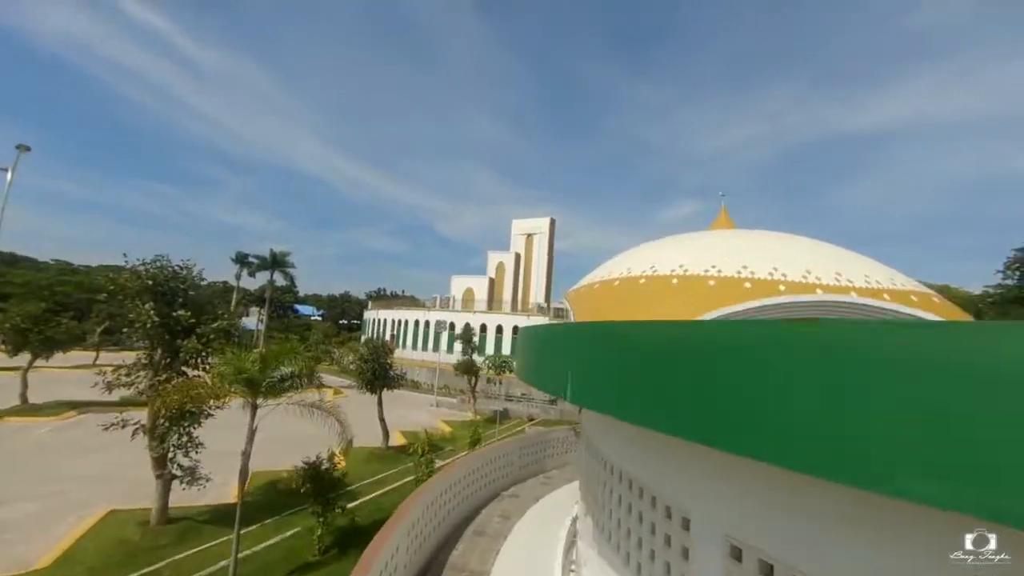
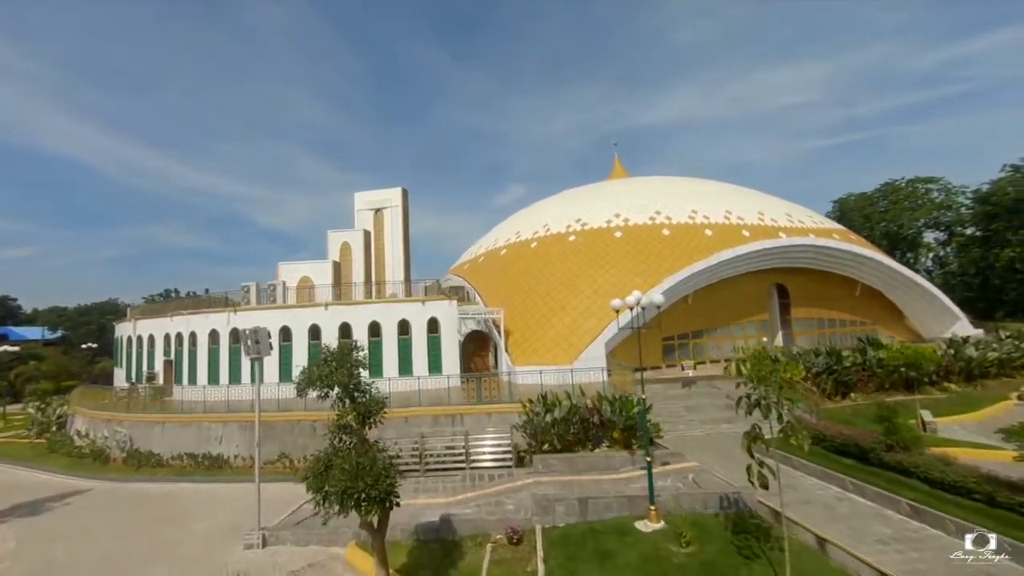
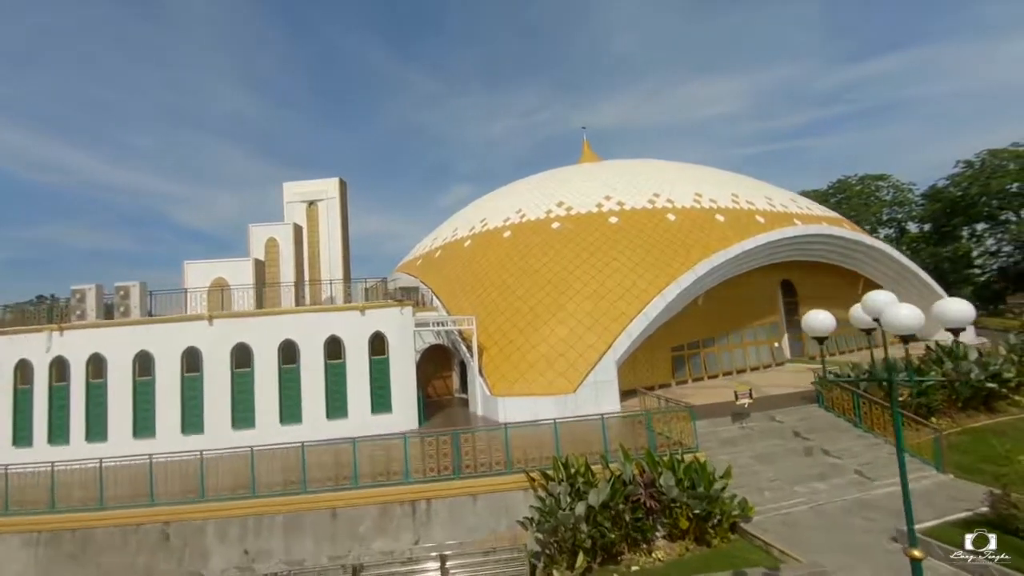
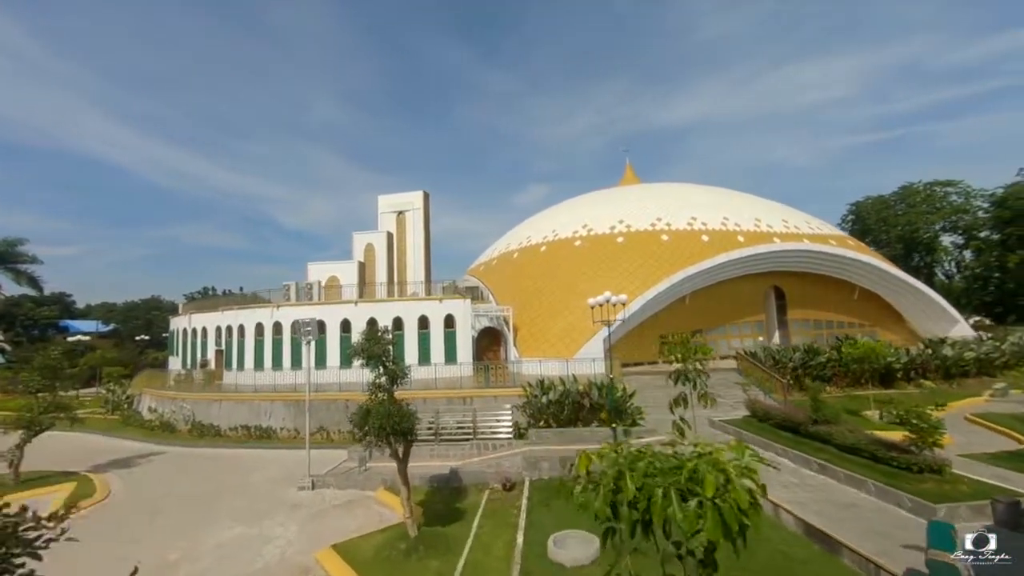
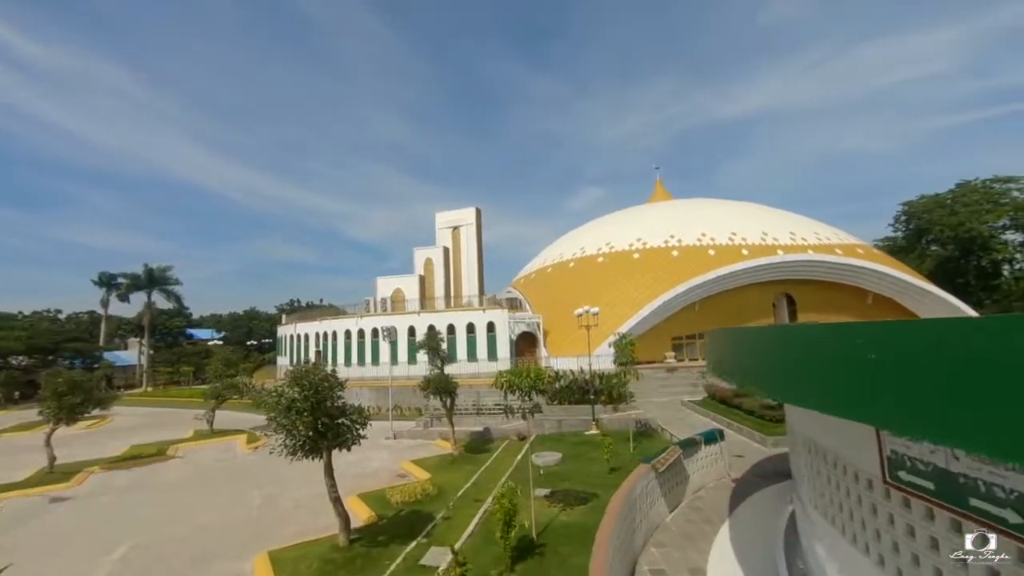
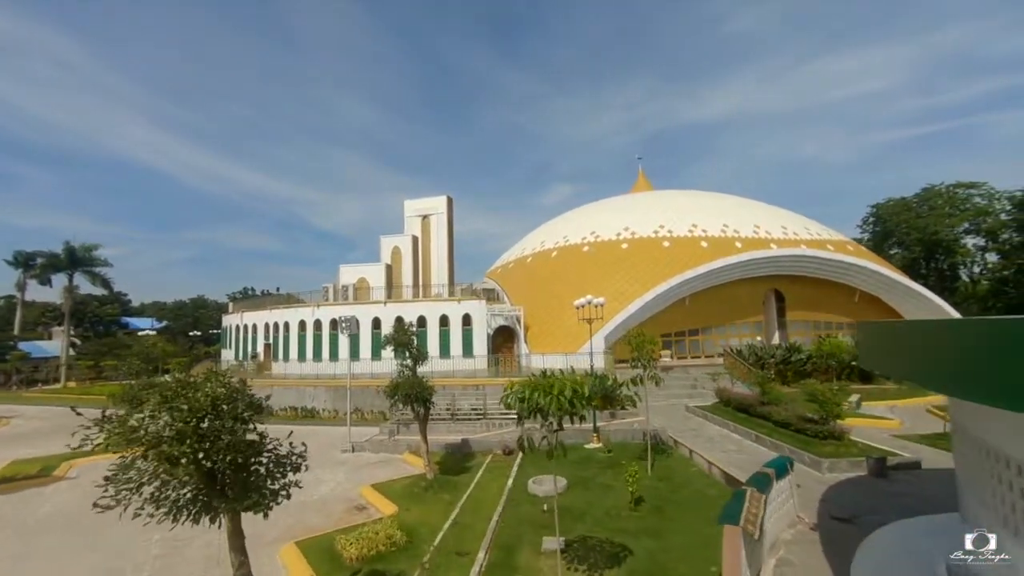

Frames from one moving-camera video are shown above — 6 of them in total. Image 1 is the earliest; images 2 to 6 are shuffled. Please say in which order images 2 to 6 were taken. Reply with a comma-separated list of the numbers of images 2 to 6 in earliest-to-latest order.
5, 6, 4, 2, 3
